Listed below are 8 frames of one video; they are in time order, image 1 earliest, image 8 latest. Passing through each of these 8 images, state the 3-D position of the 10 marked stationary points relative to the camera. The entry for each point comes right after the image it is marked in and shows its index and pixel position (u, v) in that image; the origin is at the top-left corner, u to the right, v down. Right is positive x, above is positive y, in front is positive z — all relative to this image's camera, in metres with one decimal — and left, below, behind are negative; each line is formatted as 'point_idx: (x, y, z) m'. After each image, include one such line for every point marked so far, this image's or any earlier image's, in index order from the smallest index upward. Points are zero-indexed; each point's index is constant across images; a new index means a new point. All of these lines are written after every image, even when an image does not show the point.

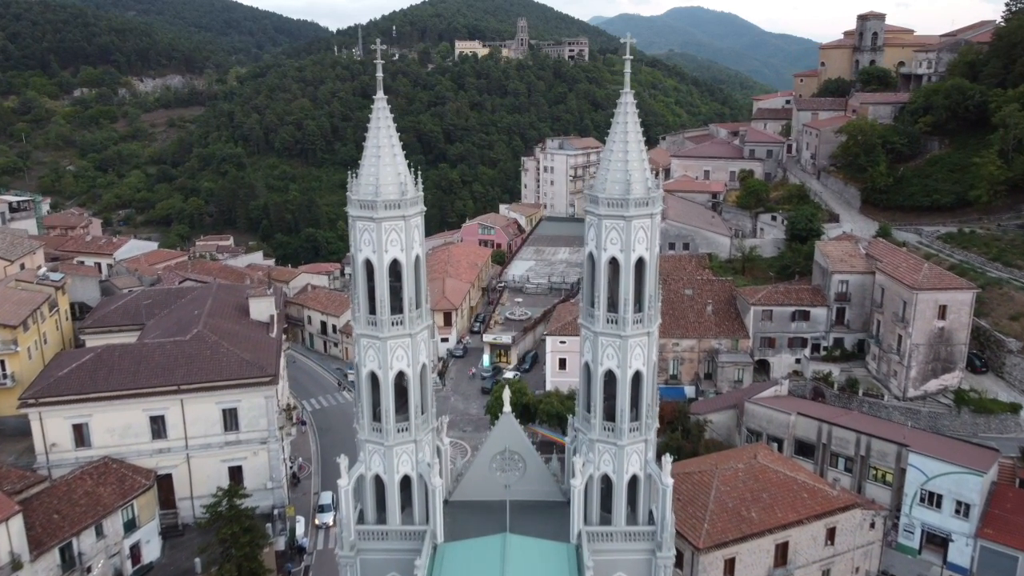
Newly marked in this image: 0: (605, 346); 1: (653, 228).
0: (+1.8, -1.1, +14.7) m
1: (+2.7, +1.1, +14.4) m
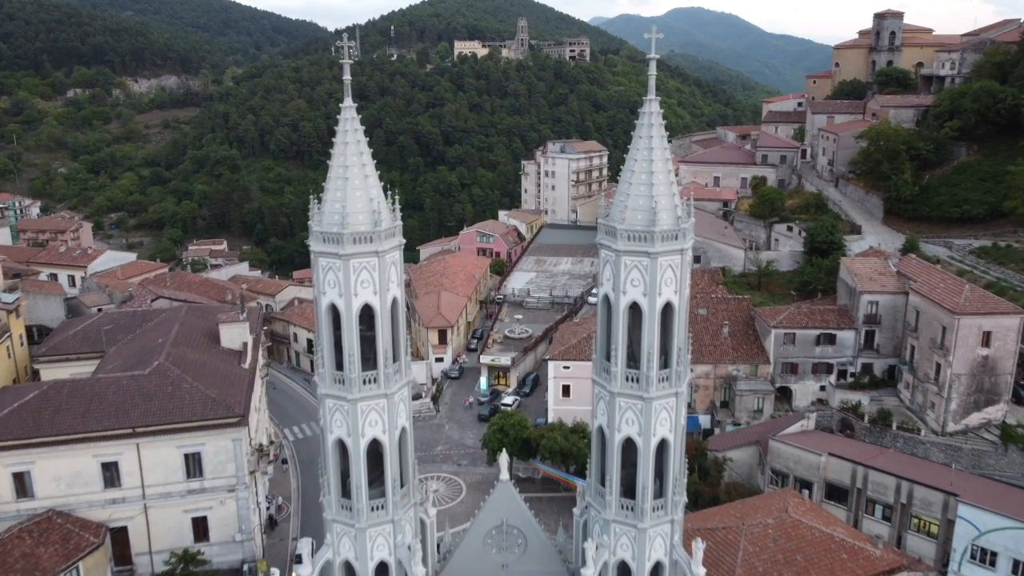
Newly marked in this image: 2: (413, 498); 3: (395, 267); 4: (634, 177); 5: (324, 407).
0: (+1.8, -1.9, +12.0) m
1: (+2.7, +0.3, +11.7) m
2: (-1.7, -3.6, +13.0) m
3: (-1.9, +0.3, +12.2) m
4: (+2.1, +1.7, +12.1) m
5: (-3.0, -1.9, +12.2) m
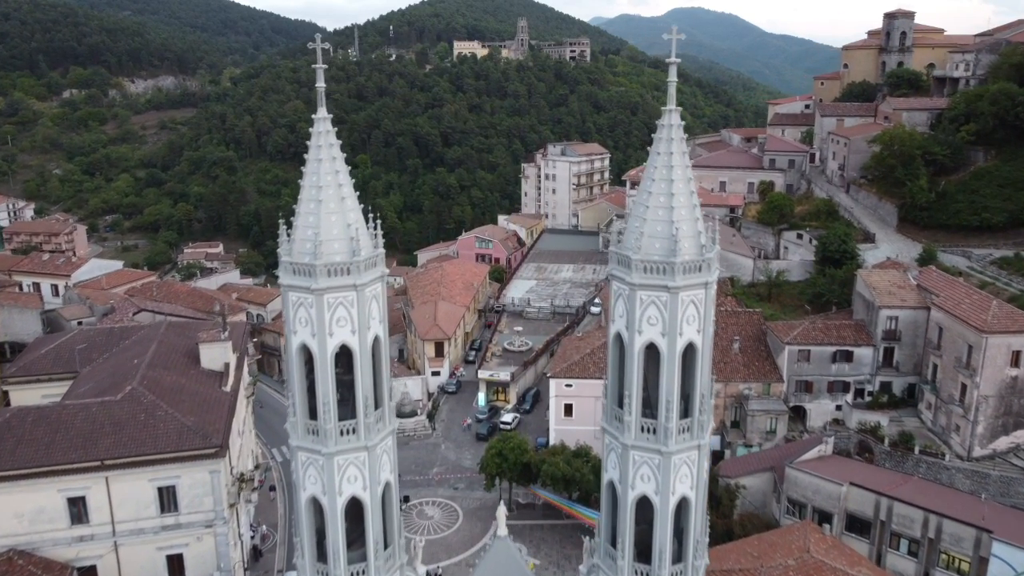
0: (+1.7, -2.5, +10.5) m
1: (+2.7, -0.2, +10.2) m
2: (-1.7, -4.1, +11.5) m
3: (-1.9, -0.2, +10.7) m
4: (+2.0, +1.2, +10.6) m
5: (-3.0, -2.4, +10.7) m
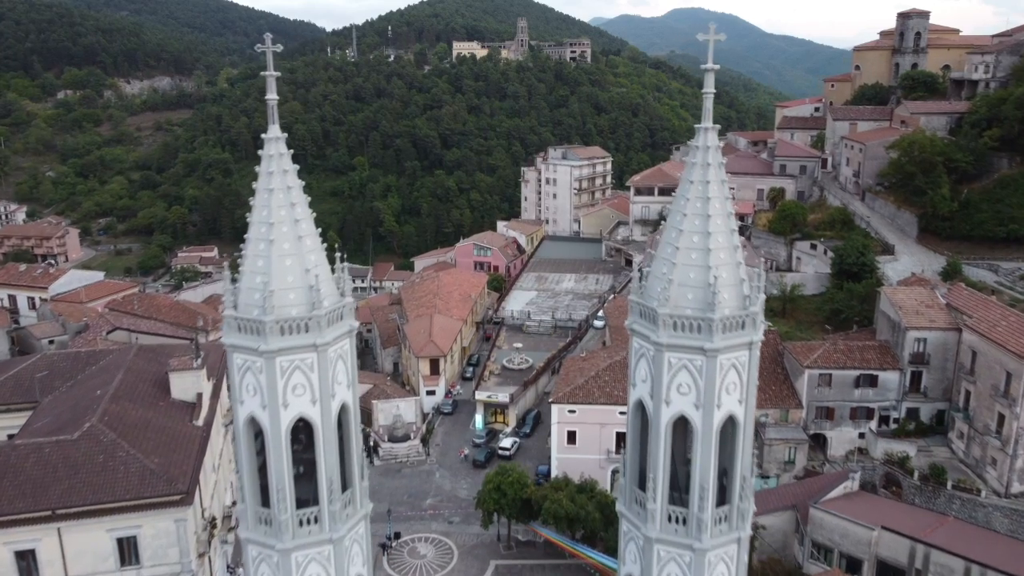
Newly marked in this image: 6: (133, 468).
0: (+1.7, -3.1, +8.6) m
1: (+2.6, -0.9, +8.3) m
2: (-1.8, -4.8, +9.6) m
3: (-2.0, -0.8, +8.7) m
4: (+2.0, +0.5, +8.6) m
5: (-3.1, -3.1, +8.7) m
6: (-8.8, -4.2, +17.6) m
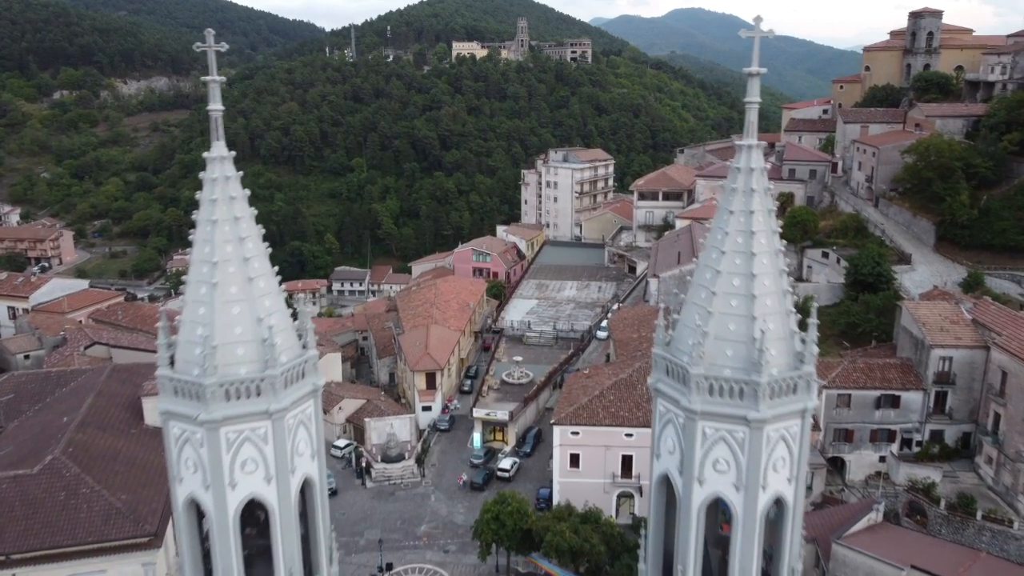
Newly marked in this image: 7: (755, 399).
0: (+1.7, -3.6, +7.1) m
1: (+2.6, -1.3, +6.8) m
2: (-1.8, -5.2, +8.1) m
3: (-2.0, -1.3, +7.2) m
4: (+2.0, +0.1, +7.2) m
5: (-3.1, -3.5, +7.2) m
6: (-8.8, -4.7, +16.1) m
7: (+2.0, -0.9, +6.4) m
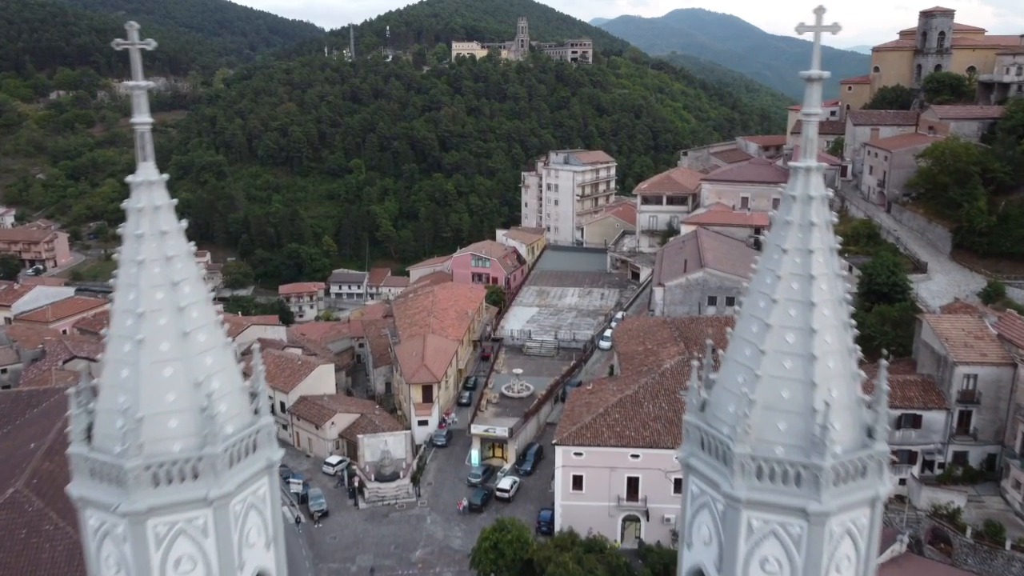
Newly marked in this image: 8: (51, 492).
0: (+1.7, -4.0, +5.8) m
1: (+2.6, -1.7, +5.5) m
2: (-1.8, -5.6, +6.8) m
3: (-2.0, -1.7, +6.0) m
4: (+2.0, -0.3, +5.9) m
5: (-3.1, -3.9, +5.9) m
6: (-8.8, -5.0, +14.8) m
7: (+2.0, -1.3, +5.2) m
8: (-9.7, -4.3, +16.0) m
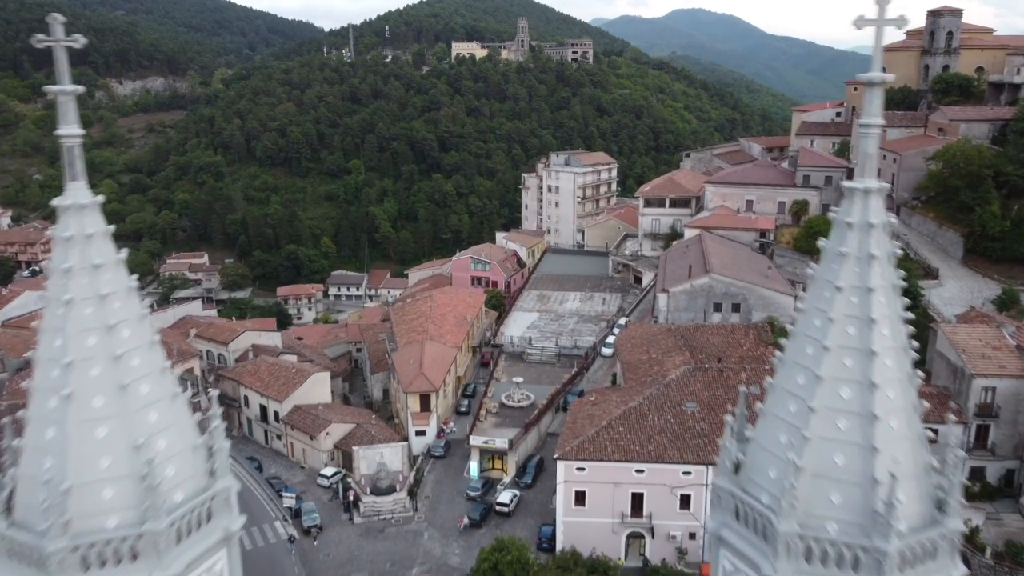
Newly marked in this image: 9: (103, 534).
0: (+1.7, -4.2, +5.0) m
1: (+2.6, -2.0, +4.7) m
2: (-1.8, -5.9, +6.0) m
3: (-2.0, -2.0, +5.1) m
4: (+2.0, -0.6, +5.0) m
5: (-3.1, -4.2, +5.1) m
6: (-8.8, -5.3, +13.9) m
7: (+2.0, -1.6, +4.3) m
8: (-9.7, -4.6, +15.1) m
9: (-2.5, -1.4, +4.7) m
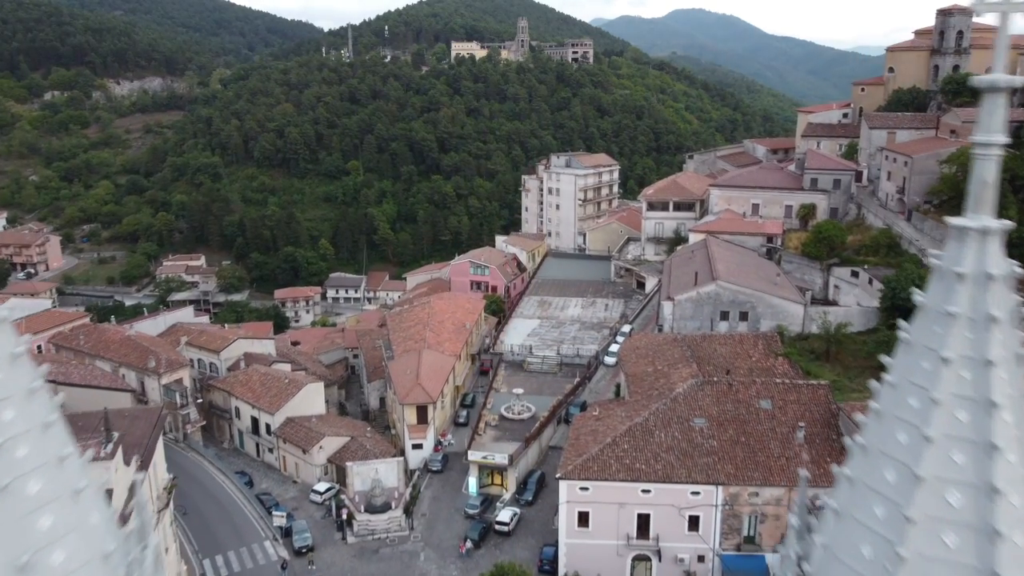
0: (+1.7, -4.5, +3.9) m
1: (+2.6, -2.3, +3.6) m
2: (-1.8, -6.2, +4.9) m
3: (-2.0, -2.3, +4.0) m
4: (+2.0, -0.9, +3.9) m
5: (-3.1, -4.5, +4.0) m
6: (-8.8, -5.6, +12.9) m
7: (+2.0, -1.9, +3.2) m
8: (-9.7, -4.9, +14.1) m
9: (-2.5, -1.8, +3.7) m
